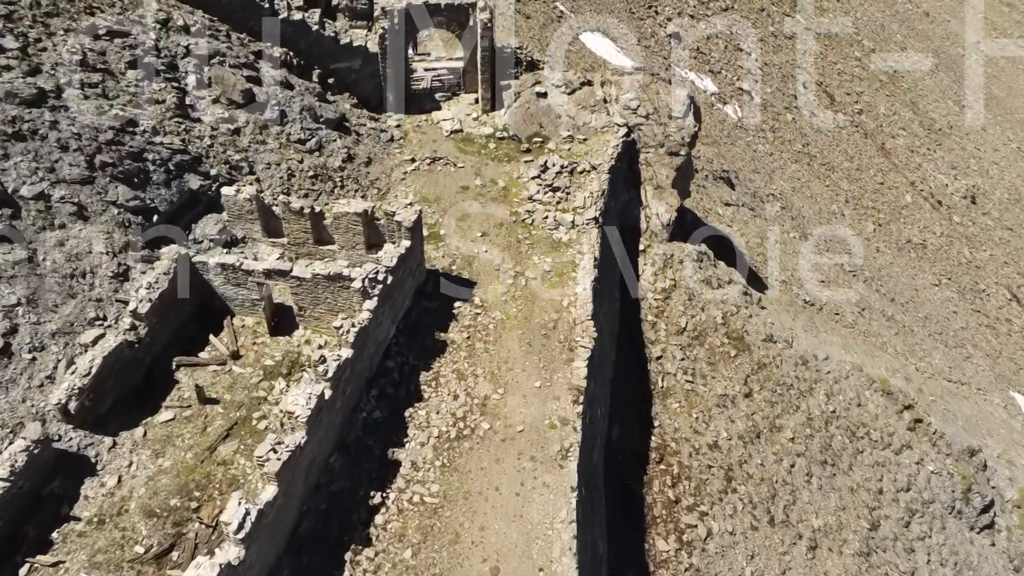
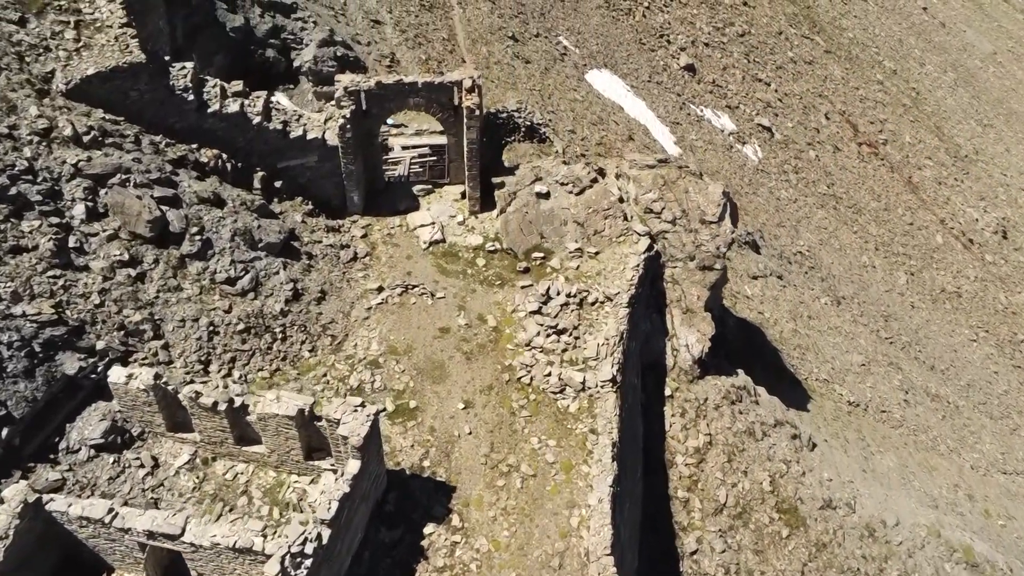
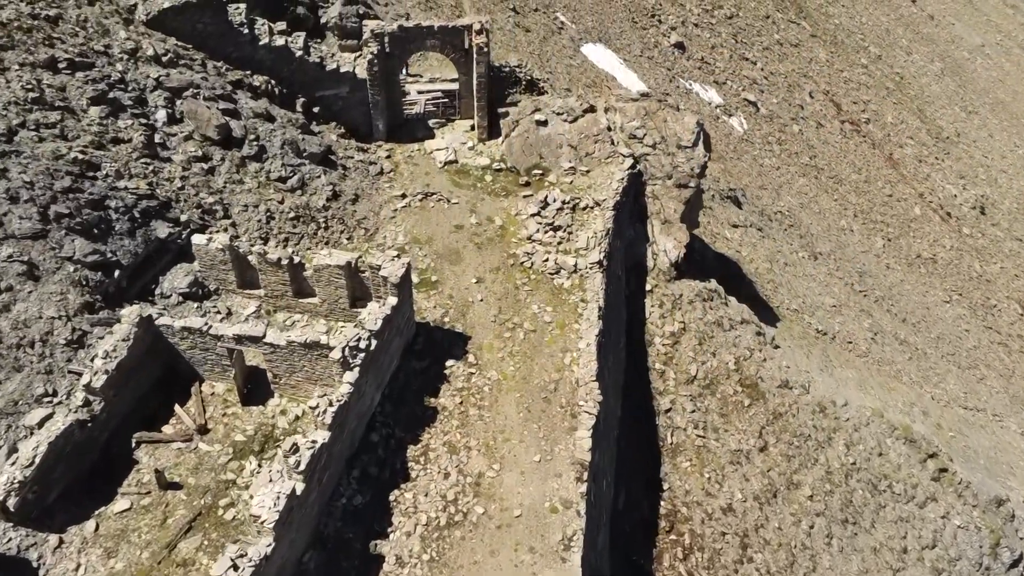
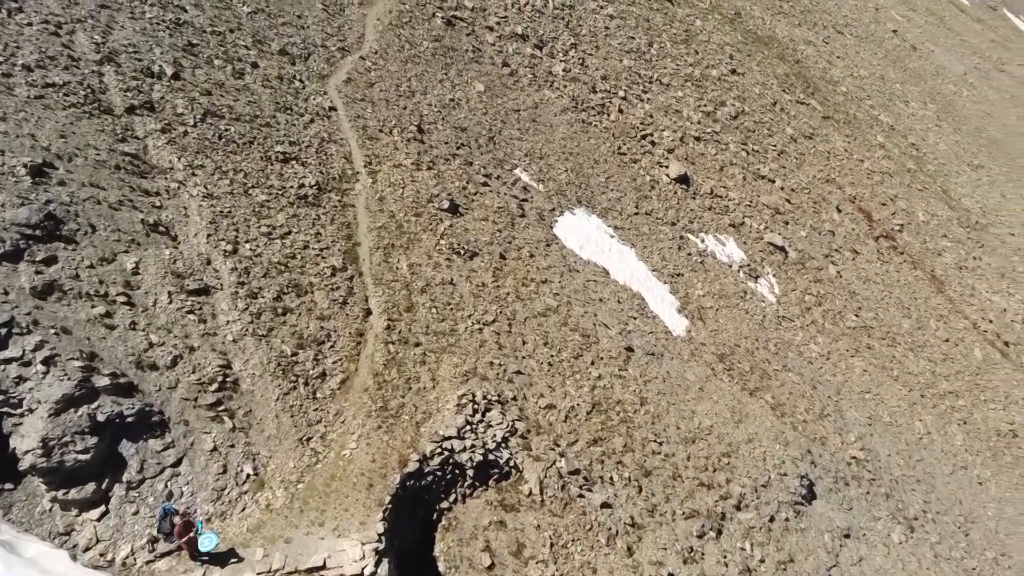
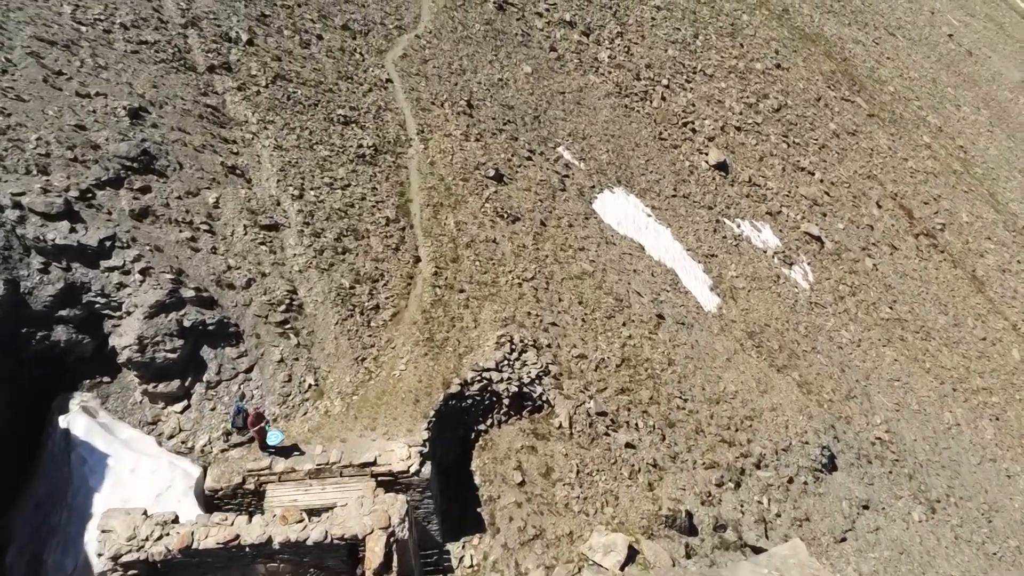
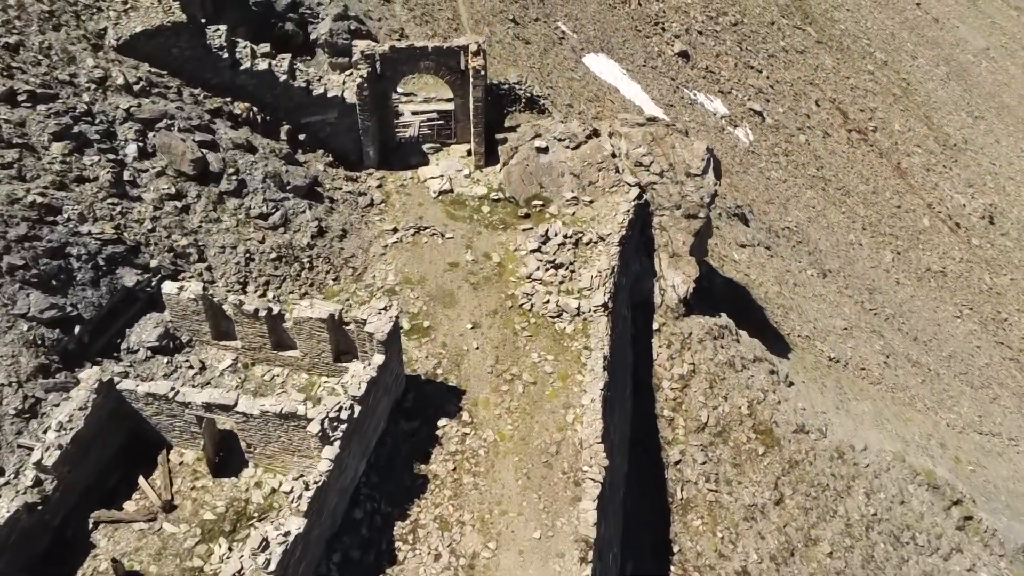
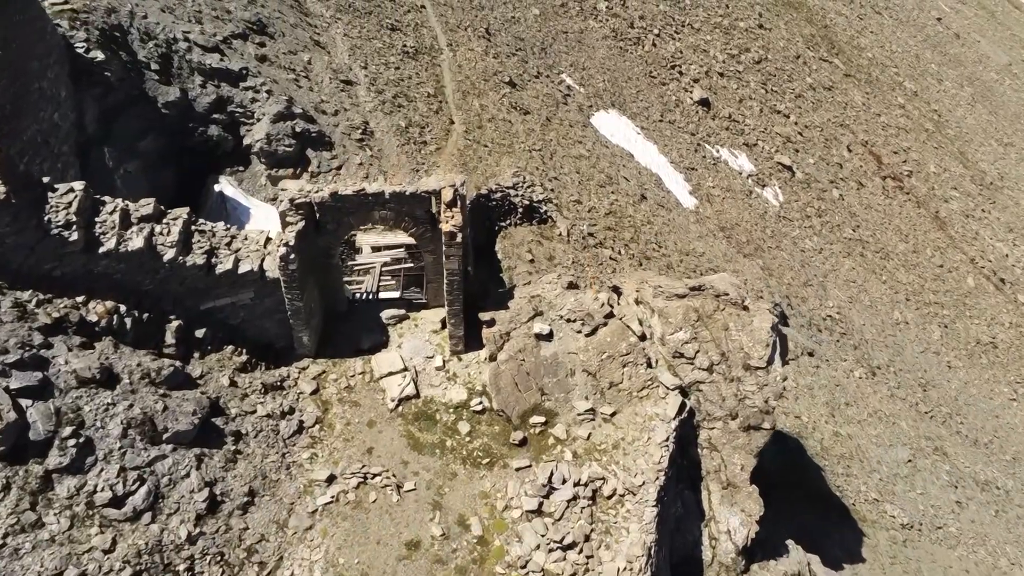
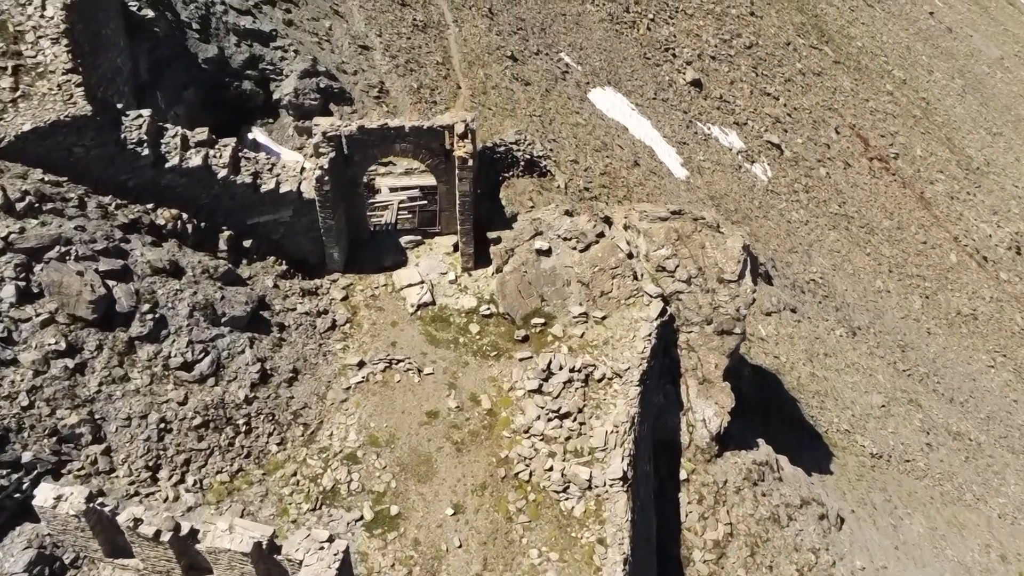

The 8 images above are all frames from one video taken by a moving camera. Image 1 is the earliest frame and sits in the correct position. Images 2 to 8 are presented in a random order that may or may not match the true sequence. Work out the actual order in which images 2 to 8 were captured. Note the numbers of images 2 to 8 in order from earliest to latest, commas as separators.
3, 6, 2, 8, 7, 5, 4
